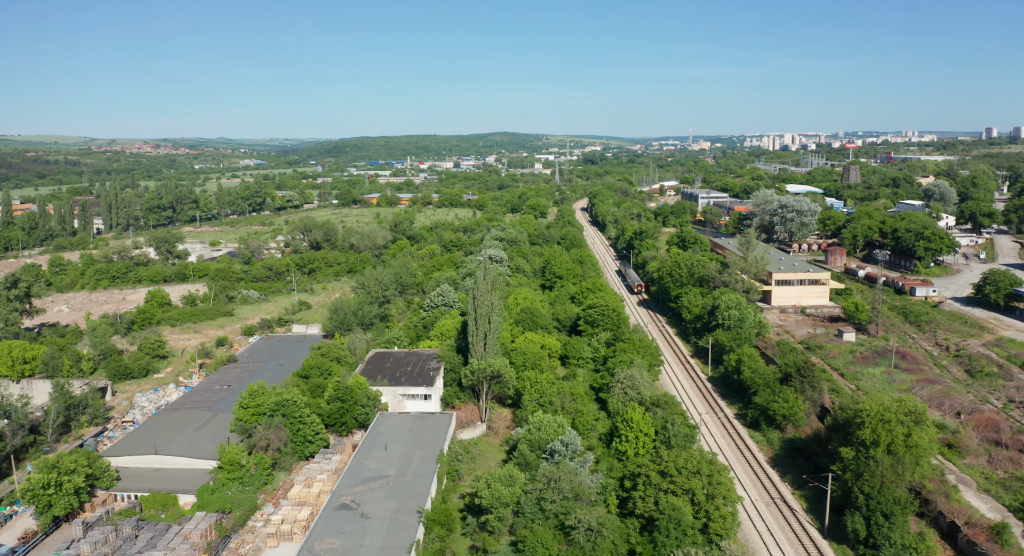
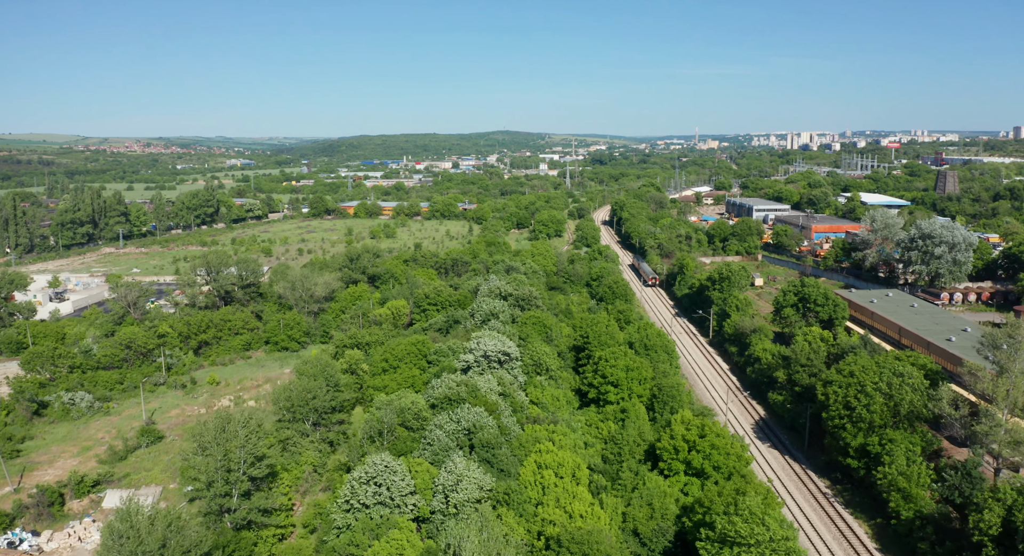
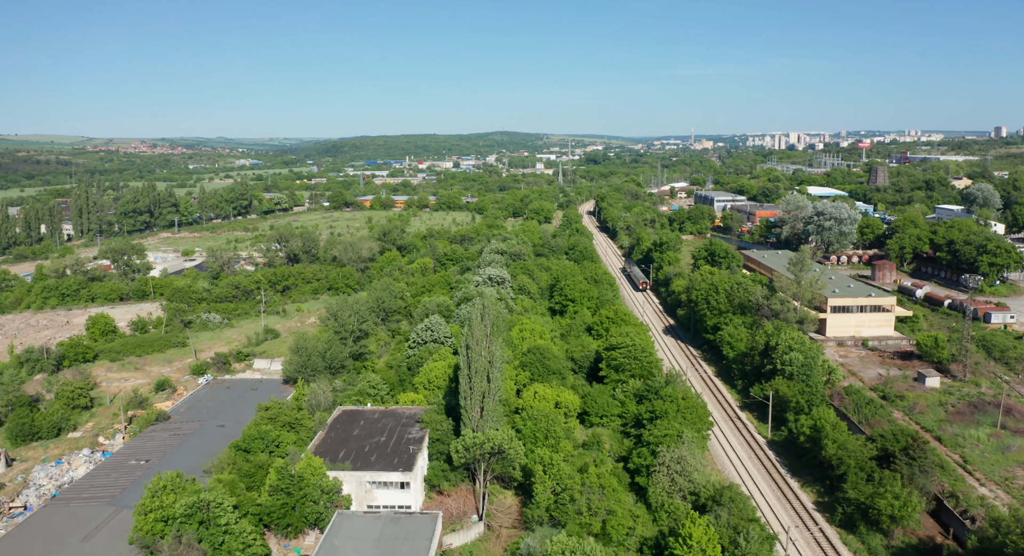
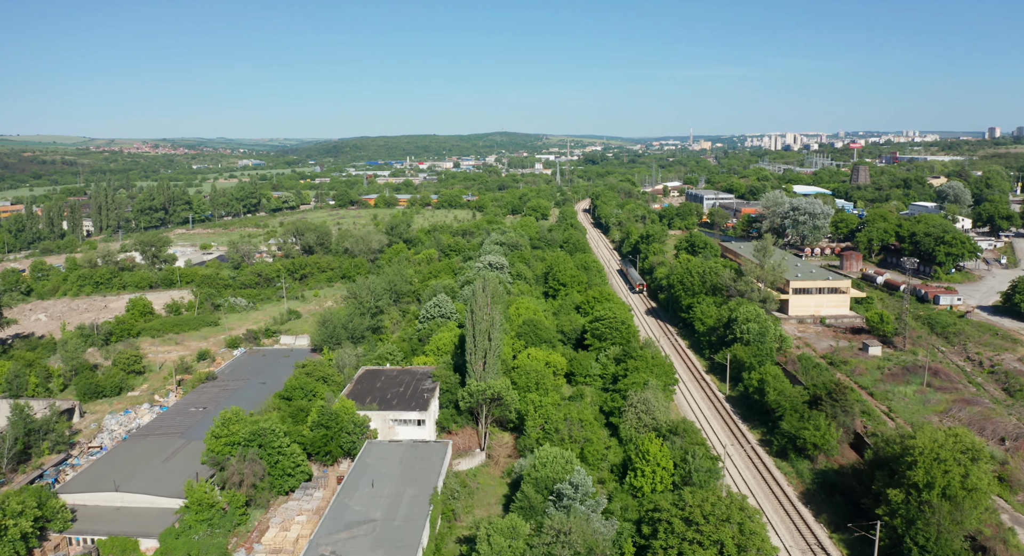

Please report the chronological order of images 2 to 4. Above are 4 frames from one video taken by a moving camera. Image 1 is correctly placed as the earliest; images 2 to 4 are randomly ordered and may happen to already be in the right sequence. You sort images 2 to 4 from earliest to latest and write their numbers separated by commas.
4, 3, 2
